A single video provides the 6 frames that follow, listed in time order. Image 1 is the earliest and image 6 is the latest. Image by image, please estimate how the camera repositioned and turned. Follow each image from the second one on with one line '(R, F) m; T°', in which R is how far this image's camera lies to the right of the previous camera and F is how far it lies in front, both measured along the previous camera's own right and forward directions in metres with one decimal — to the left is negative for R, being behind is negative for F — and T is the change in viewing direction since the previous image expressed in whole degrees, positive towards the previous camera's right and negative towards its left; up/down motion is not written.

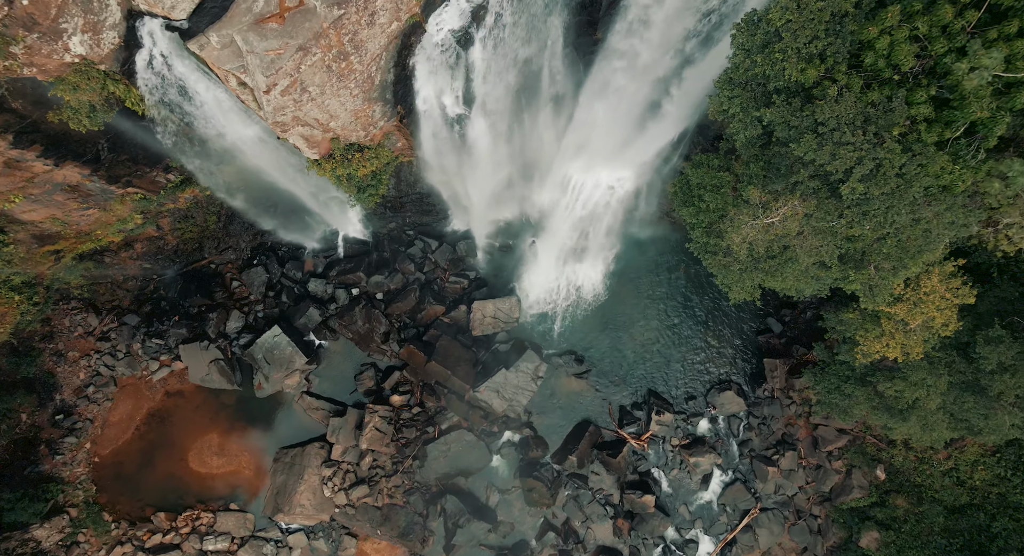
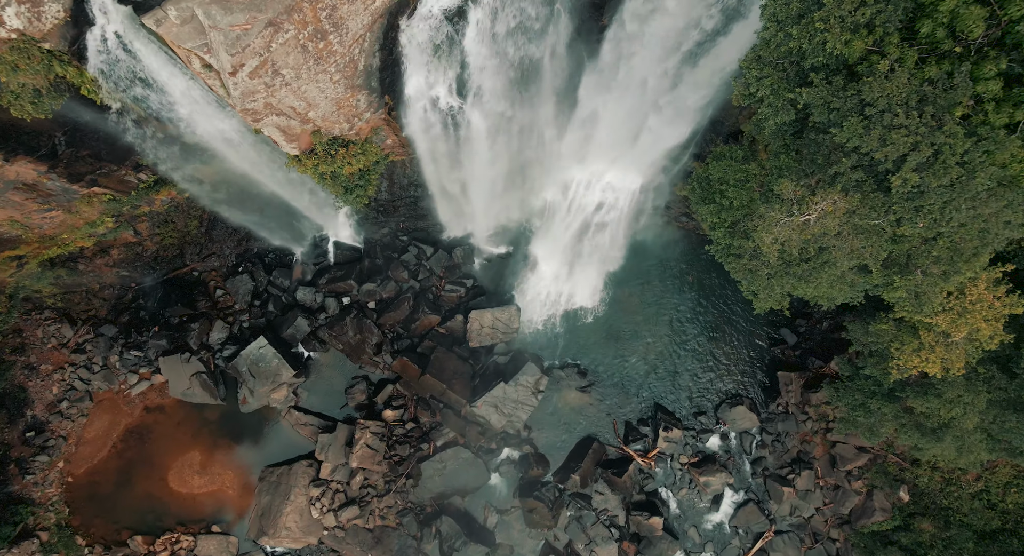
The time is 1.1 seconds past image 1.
(0.0, +1.3) m; 0°
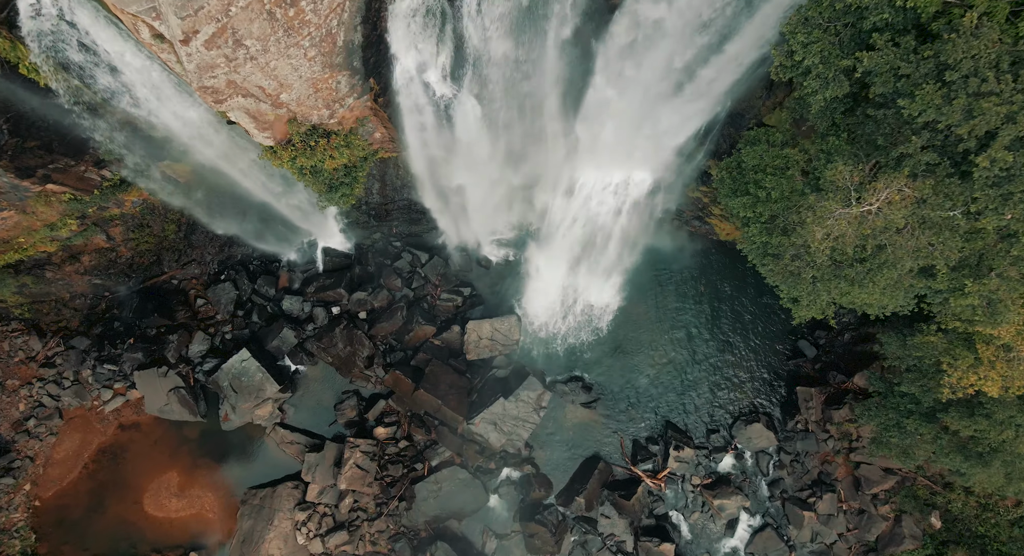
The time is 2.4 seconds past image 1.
(0.0, +1.4) m; 0°
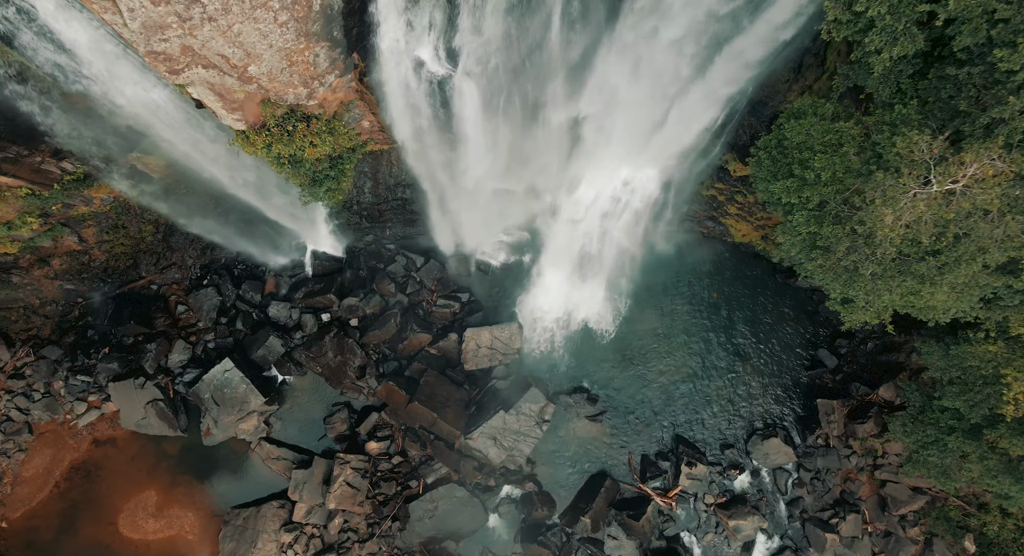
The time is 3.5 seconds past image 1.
(0.0, +1.3) m; 0°
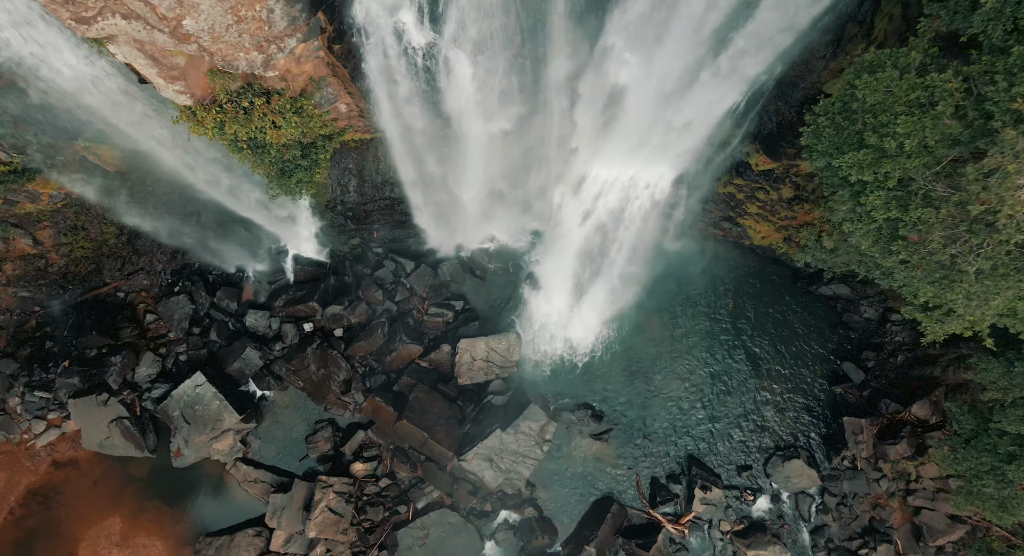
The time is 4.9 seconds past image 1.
(+0.1, +1.6) m; 0°
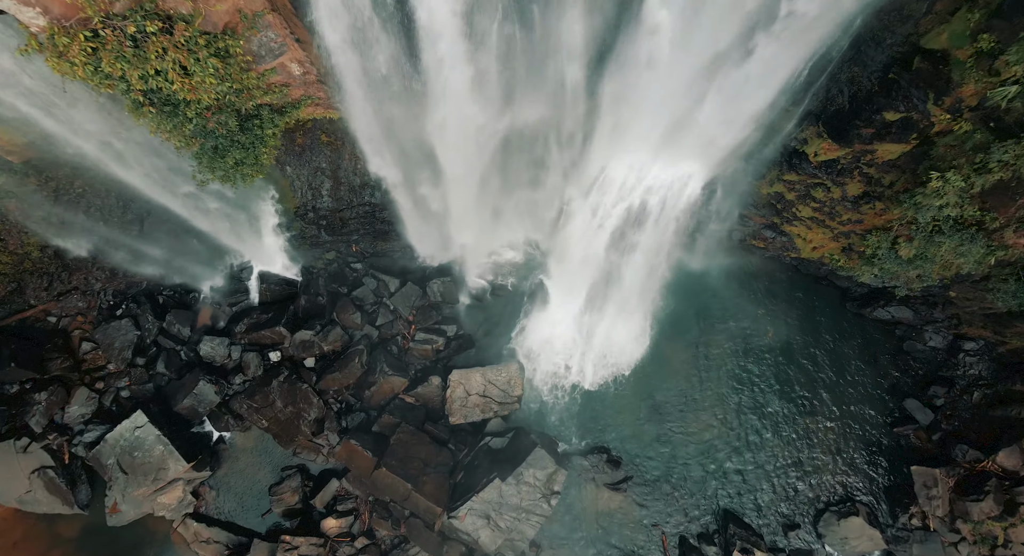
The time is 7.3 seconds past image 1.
(-0.1, +2.8) m; 0°
